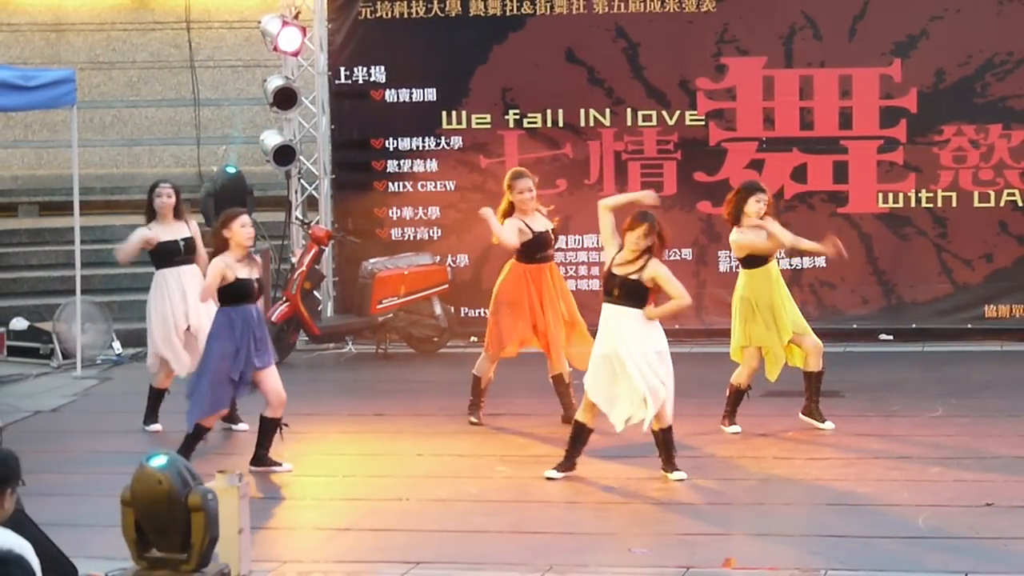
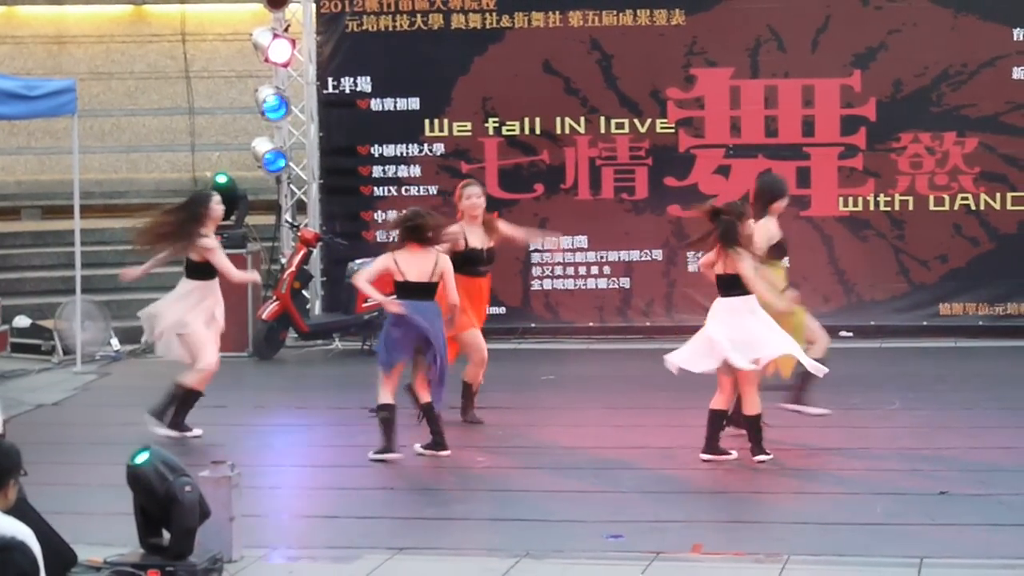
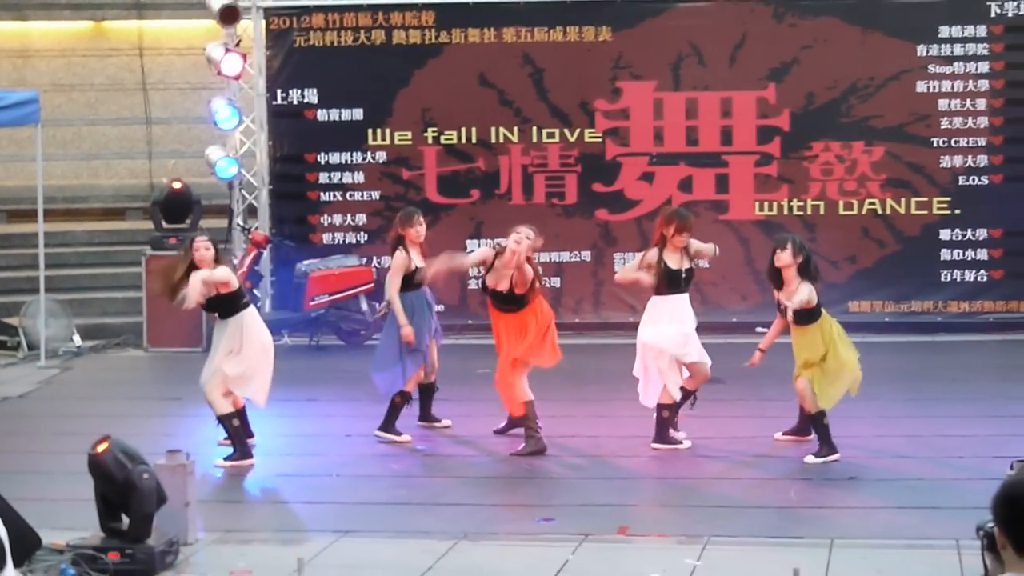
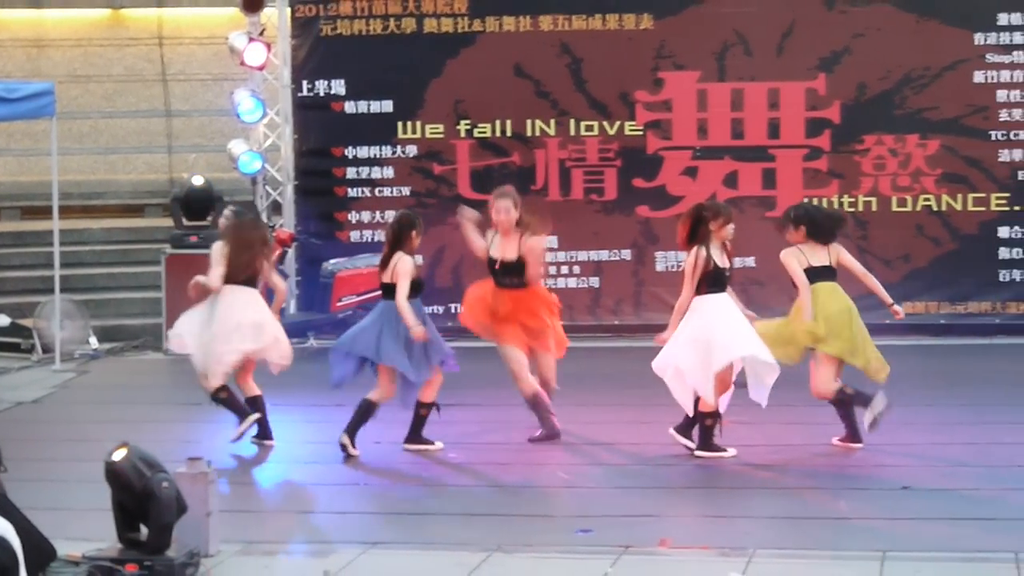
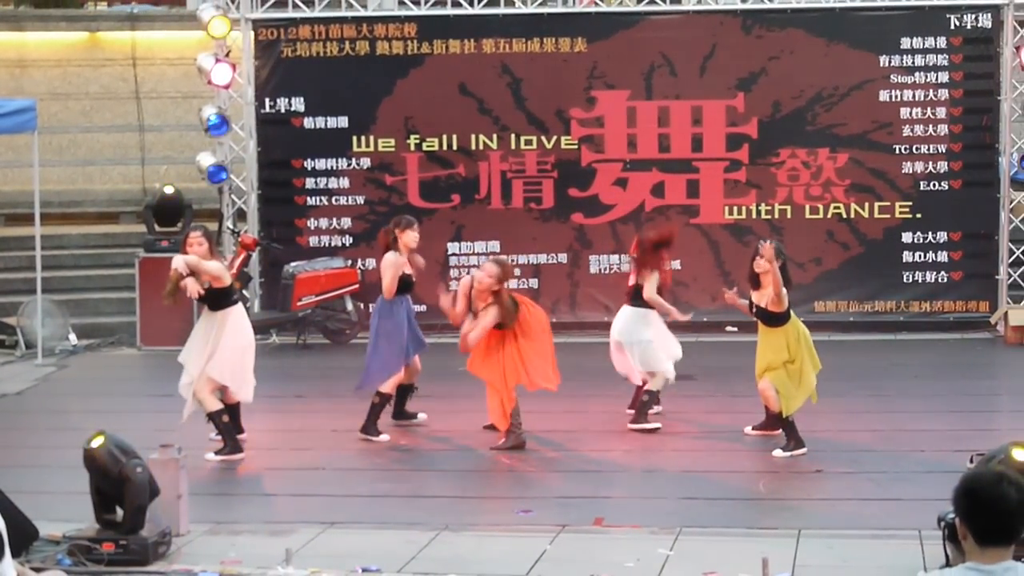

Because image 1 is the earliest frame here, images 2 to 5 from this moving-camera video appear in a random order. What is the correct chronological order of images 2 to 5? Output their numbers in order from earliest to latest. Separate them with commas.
2, 4, 3, 5
